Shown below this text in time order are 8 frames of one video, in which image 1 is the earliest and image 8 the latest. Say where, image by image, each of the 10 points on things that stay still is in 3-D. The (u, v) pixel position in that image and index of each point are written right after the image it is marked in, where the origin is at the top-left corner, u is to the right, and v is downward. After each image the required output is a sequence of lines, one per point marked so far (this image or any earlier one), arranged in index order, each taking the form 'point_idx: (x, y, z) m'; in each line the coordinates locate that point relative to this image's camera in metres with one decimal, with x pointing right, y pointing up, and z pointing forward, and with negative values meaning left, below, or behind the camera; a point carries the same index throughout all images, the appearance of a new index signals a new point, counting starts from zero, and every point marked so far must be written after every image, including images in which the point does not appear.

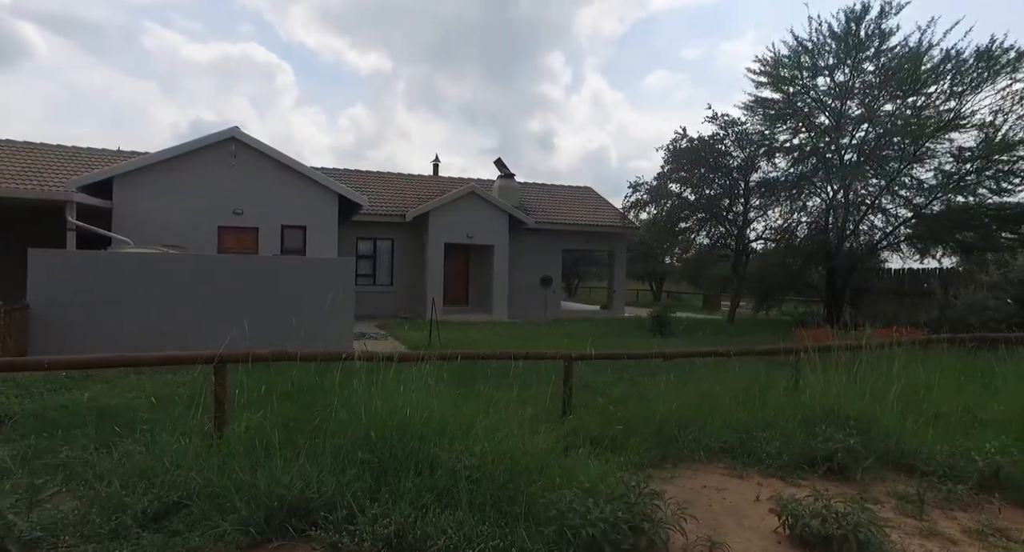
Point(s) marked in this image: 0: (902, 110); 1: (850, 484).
0: (+9.9, +4.2, +14.0) m
1: (+2.4, -1.5, +4.0) m
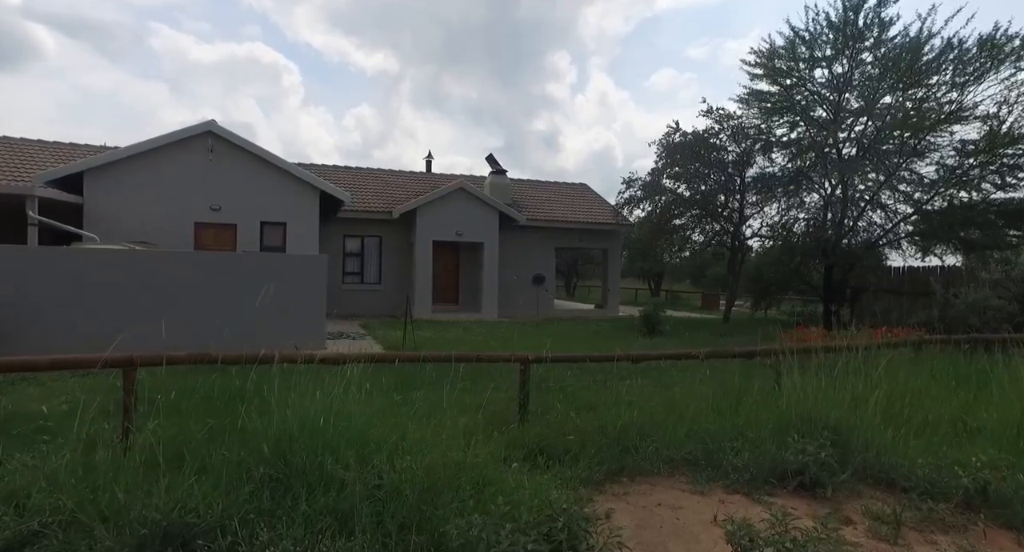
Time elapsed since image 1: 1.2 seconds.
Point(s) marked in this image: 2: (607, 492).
0: (+9.6, +4.2, +13.5) m
1: (+2.0, -1.5, +3.6) m
2: (+0.6, -1.4, +3.7) m
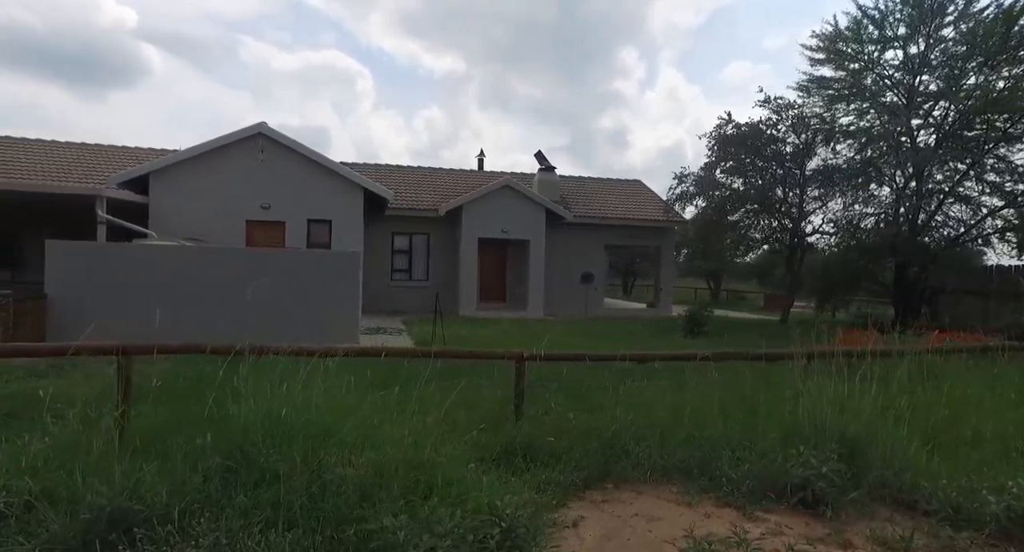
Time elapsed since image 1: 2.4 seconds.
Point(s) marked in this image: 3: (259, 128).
0: (+10.5, +4.2, +12.2) m
1: (+1.8, -1.4, +3.3) m
2: (+0.5, -1.4, +3.5) m
3: (-5.8, +3.4, +12.9) m
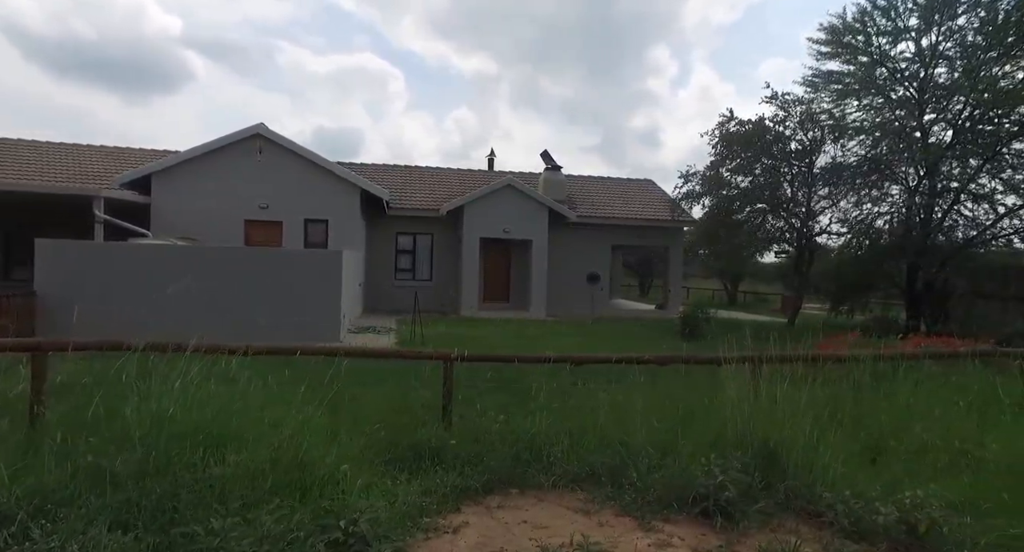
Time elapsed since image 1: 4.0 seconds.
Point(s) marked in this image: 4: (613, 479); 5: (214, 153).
0: (+10.3, +4.2, +11.6) m
1: (+1.1, -1.4, +3.1) m
2: (-0.2, -1.4, +3.4) m
3: (-6.0, +3.4, +13.1) m
4: (+0.7, -1.3, +3.7) m
5: (-7.0, +2.9, +13.1) m
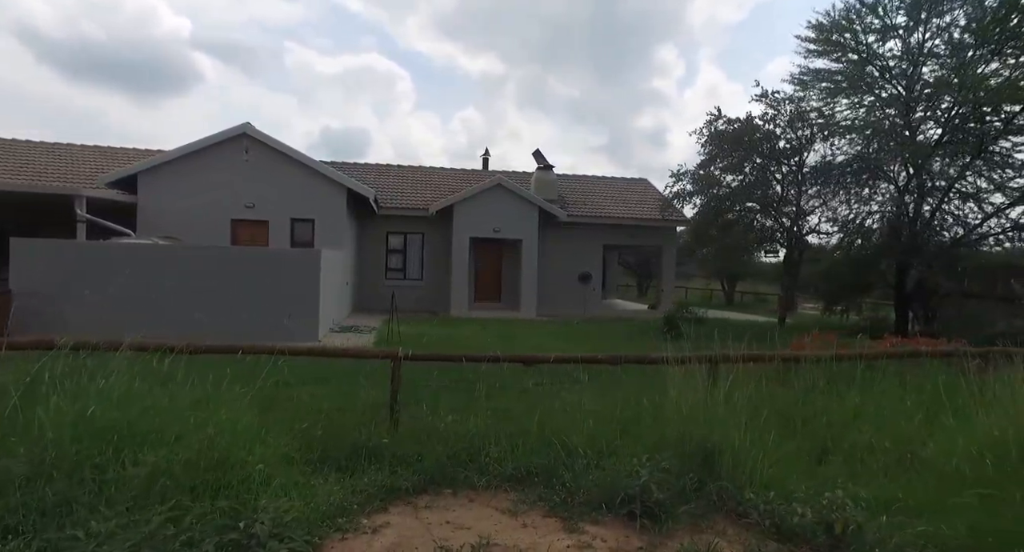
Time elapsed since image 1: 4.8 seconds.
0: (+10.0, +4.2, +11.5) m
1: (+0.7, -1.4, +3.1) m
2: (-0.6, -1.4, +3.4) m
3: (-6.3, +3.5, +13.1) m
4: (+0.2, -1.3, +3.6) m
5: (-7.3, +2.9, +13.2) m
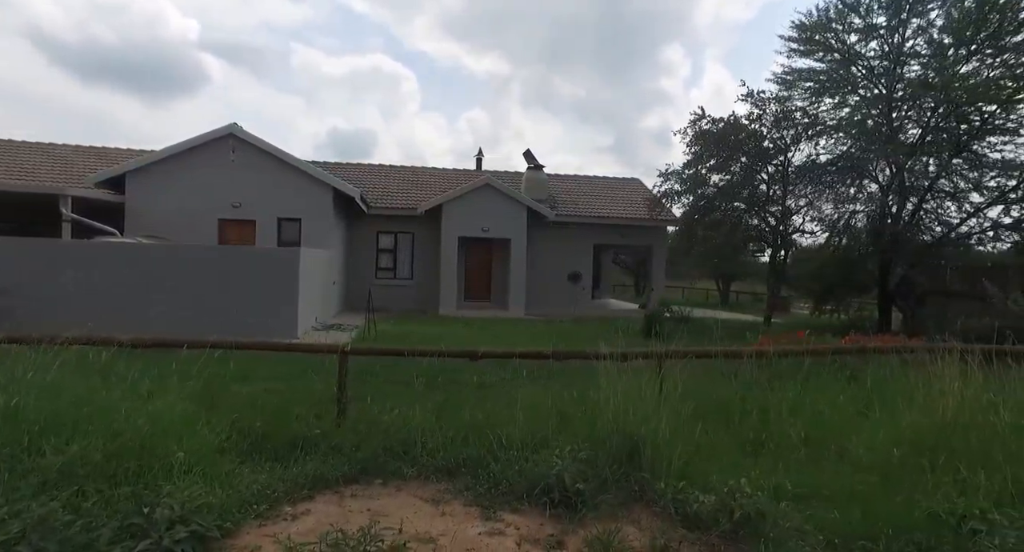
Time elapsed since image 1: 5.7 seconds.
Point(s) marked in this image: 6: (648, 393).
0: (+9.6, +4.2, +11.5) m
1: (+0.2, -1.4, +3.1) m
2: (-1.1, -1.3, +3.5) m
3: (-6.7, +3.5, +13.3) m
4: (-0.2, -1.3, +3.7) m
5: (-7.7, +2.9, +13.3) m
6: (+1.0, -0.9, +4.1) m
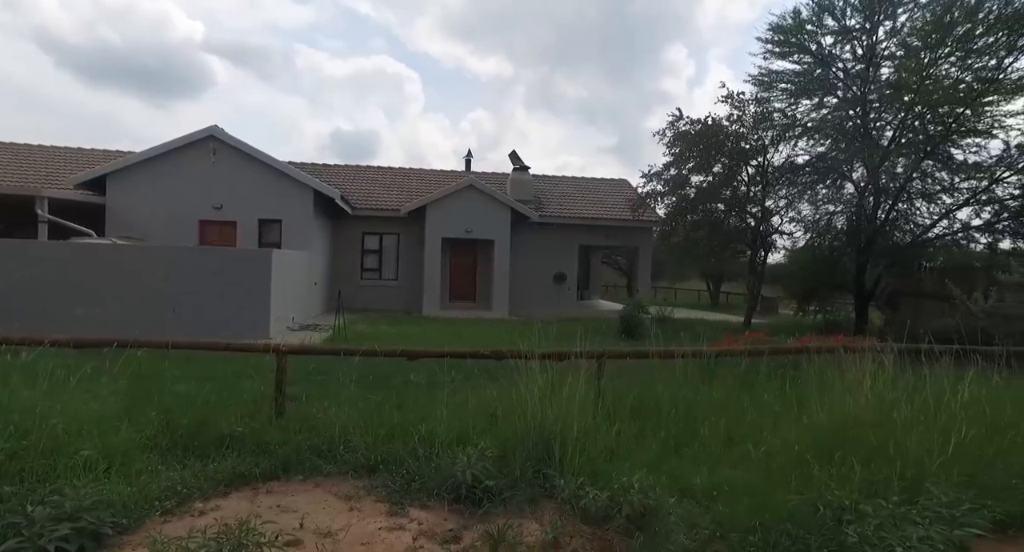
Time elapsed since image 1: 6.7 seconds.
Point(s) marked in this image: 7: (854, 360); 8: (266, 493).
0: (+9.1, +4.2, +11.5) m
1: (-0.3, -1.4, +3.2) m
2: (-1.6, -1.3, +3.5) m
3: (-7.2, +3.5, +13.4) m
4: (-0.8, -1.3, +3.8) m
5: (-8.2, +2.9, +13.4) m
6: (+0.5, -0.9, +4.2) m
7: (+2.8, -0.7, +4.6) m
8: (-1.5, -1.4, +3.5) m
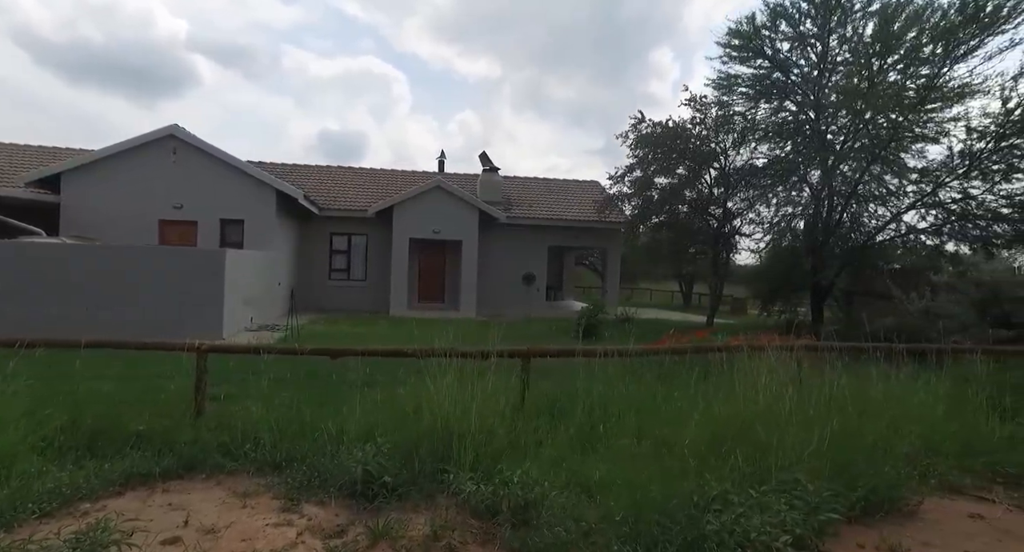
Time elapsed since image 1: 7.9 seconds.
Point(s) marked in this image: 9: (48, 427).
0: (+8.2, +4.2, +11.8) m
1: (-0.9, -1.4, +3.2) m
2: (-2.3, -1.3, +3.5) m
3: (-8.1, +3.5, +13.2) m
4: (-1.4, -1.3, +3.8) m
5: (-9.1, +2.9, +13.2) m
6: (-0.2, -0.9, +4.3) m
7: (+2.2, -0.7, +4.7) m
8: (-2.2, -1.3, +3.5) m
9: (-3.1, -1.0, +3.8) m
